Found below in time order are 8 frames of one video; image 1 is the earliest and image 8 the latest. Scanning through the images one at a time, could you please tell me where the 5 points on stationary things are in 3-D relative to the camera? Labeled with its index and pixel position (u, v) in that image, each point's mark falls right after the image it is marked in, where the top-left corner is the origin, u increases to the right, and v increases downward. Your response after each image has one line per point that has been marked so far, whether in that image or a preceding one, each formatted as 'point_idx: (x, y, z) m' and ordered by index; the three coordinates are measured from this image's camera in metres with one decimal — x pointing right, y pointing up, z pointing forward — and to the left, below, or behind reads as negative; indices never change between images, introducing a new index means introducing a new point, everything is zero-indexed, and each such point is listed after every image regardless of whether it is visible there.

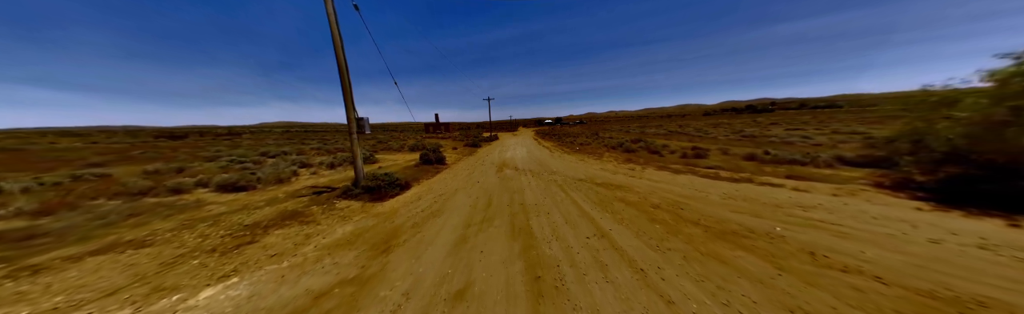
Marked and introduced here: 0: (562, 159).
0: (+3.9, -0.1, +16.6) m
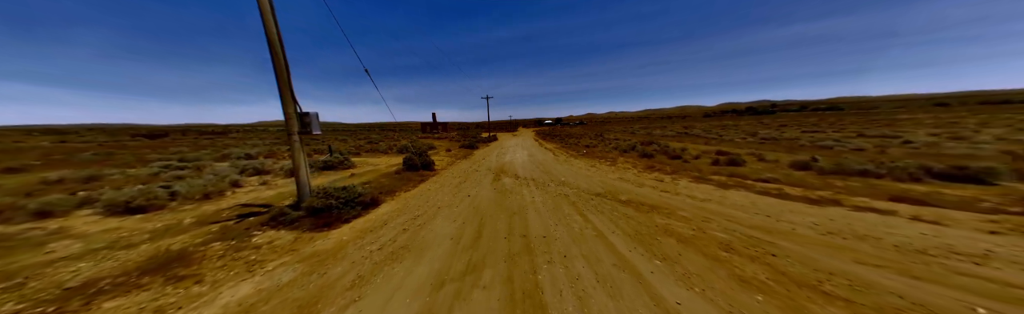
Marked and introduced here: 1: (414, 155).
0: (+3.8, -0.5, +14.2) m
1: (-6.6, +0.3, +14.3) m
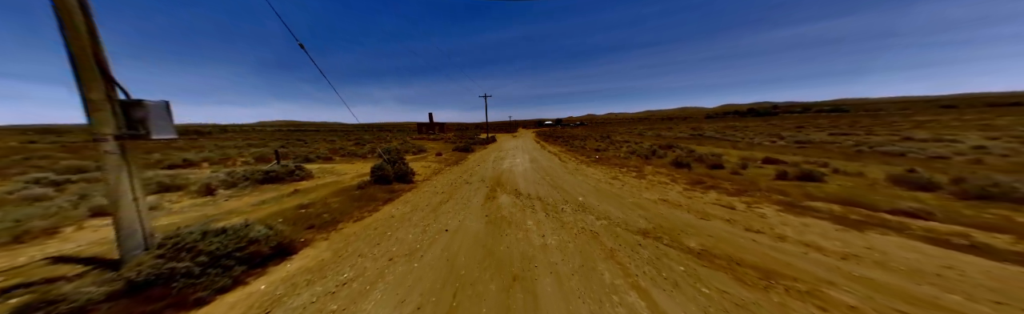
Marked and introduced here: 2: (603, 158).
0: (+3.8, -1.0, +11.2) m
1: (-6.6, -0.2, +11.3) m
2: (+6.8, 0.0, +16.1) m
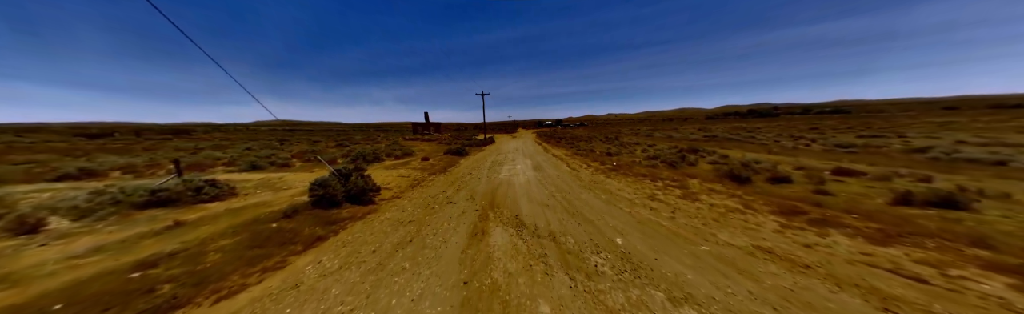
0: (+3.8, -1.4, +8.3) m
1: (-6.7, -0.5, +8.3) m
2: (+6.7, -0.5, +13.2) m
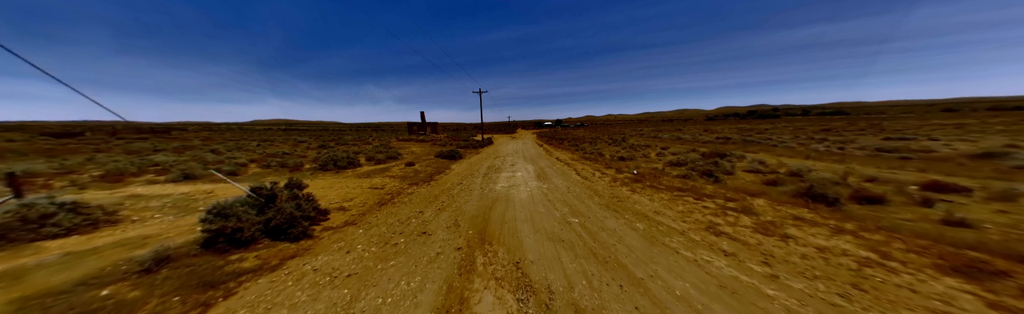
0: (+3.7, -1.7, +6.0) m
1: (-6.7, -0.8, +6.0) m
2: (+6.7, -0.8, +10.9) m
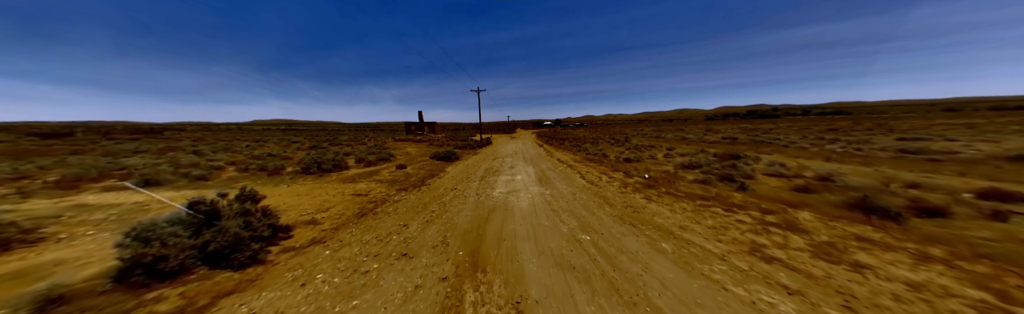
0: (+3.7, -1.8, +5.0) m
1: (-6.7, -1.0, +5.0) m
2: (+6.7, -0.9, +9.9) m
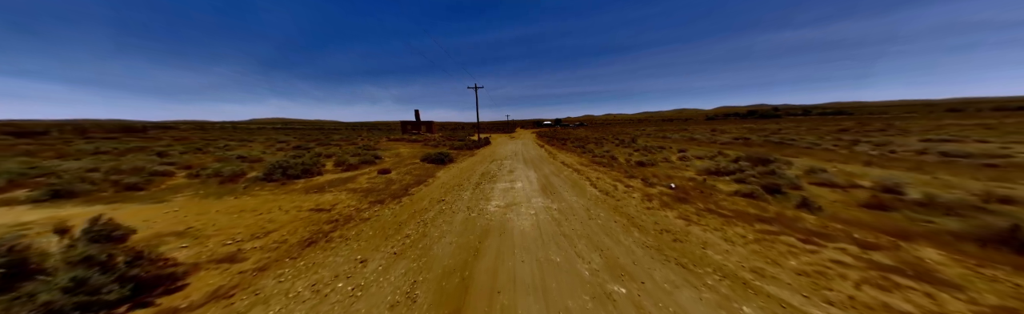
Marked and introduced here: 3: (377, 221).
0: (+3.7, -2.1, +3.3) m
1: (-6.8, -1.2, +3.3) m
2: (+6.6, -1.1, +8.3) m
3: (-3.8, -1.9, +6.2) m
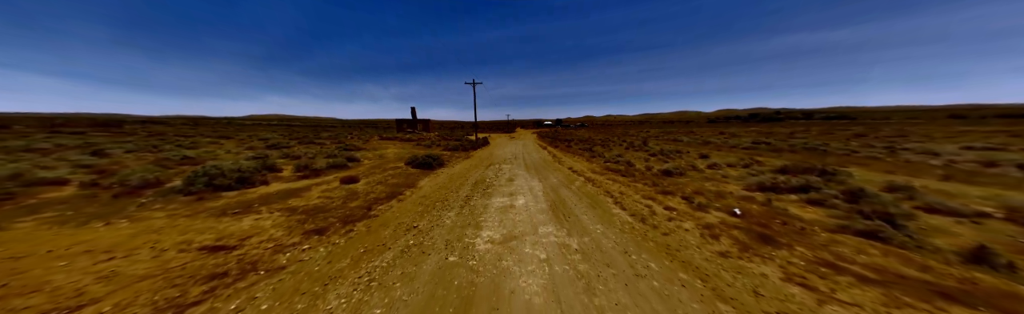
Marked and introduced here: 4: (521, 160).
0: (+3.6, -2.4, +1.0) m
1: (-6.8, -1.4, +1.0) m
2: (+6.6, -1.5, +6.0) m
3: (-3.9, -2.1, +3.9) m
4: (+0.6, -0.2, +17.1) m
